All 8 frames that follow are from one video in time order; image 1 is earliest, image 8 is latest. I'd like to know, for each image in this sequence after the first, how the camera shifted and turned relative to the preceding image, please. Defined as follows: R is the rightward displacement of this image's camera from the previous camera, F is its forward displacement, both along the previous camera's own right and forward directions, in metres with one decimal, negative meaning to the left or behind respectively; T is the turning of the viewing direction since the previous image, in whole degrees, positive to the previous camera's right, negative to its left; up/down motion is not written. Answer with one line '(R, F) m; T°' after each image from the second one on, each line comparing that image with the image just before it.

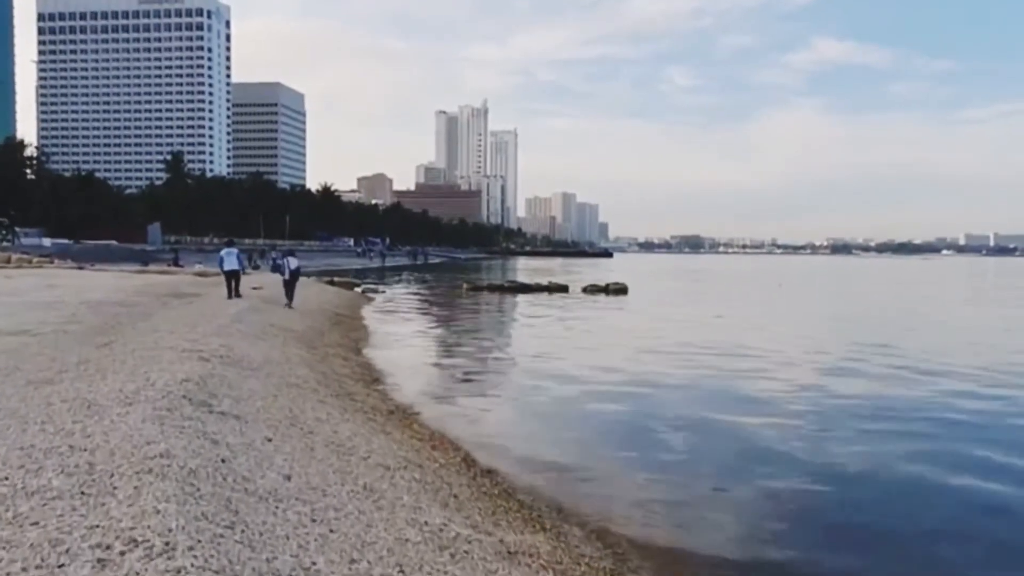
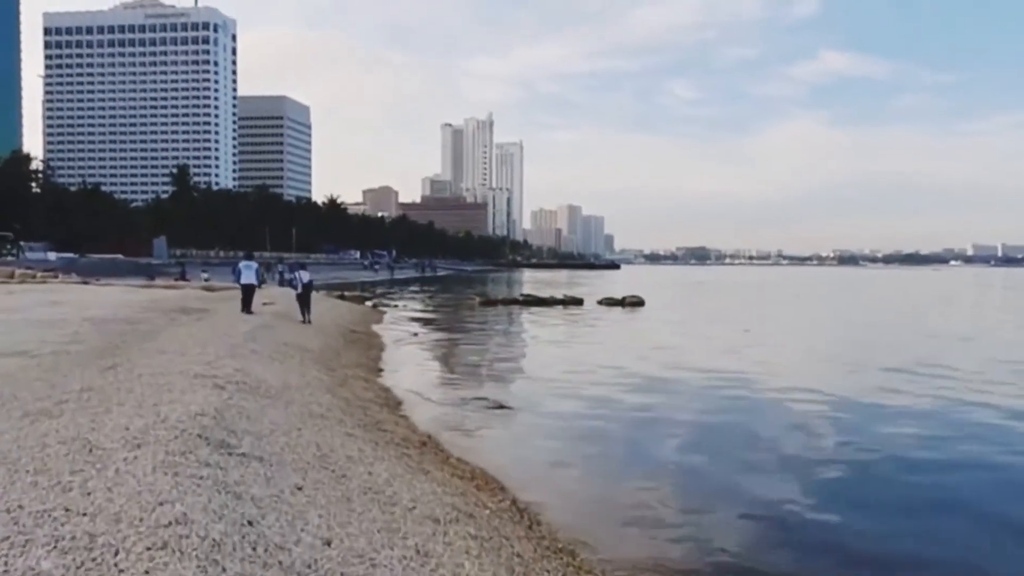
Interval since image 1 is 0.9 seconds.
(-0.6, +1.3) m; 0°
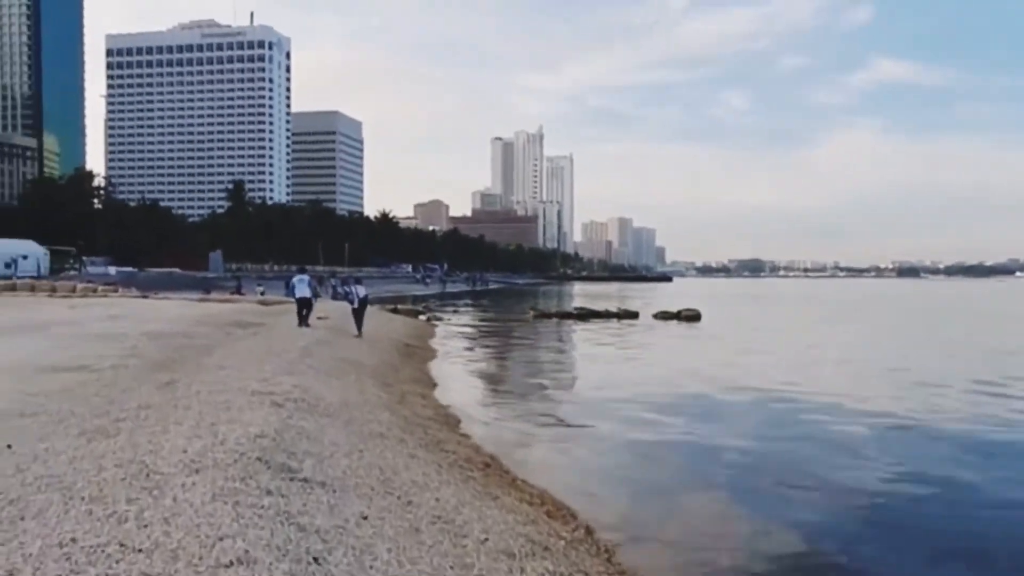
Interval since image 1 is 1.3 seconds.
(-0.2, +0.6) m; -3°
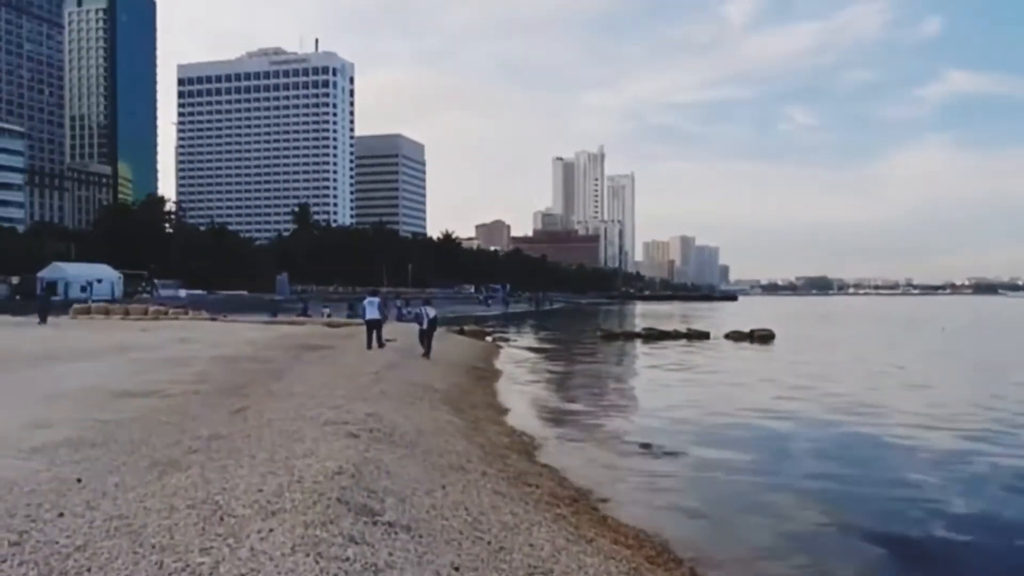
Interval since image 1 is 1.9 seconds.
(-0.3, +0.8) m; -4°
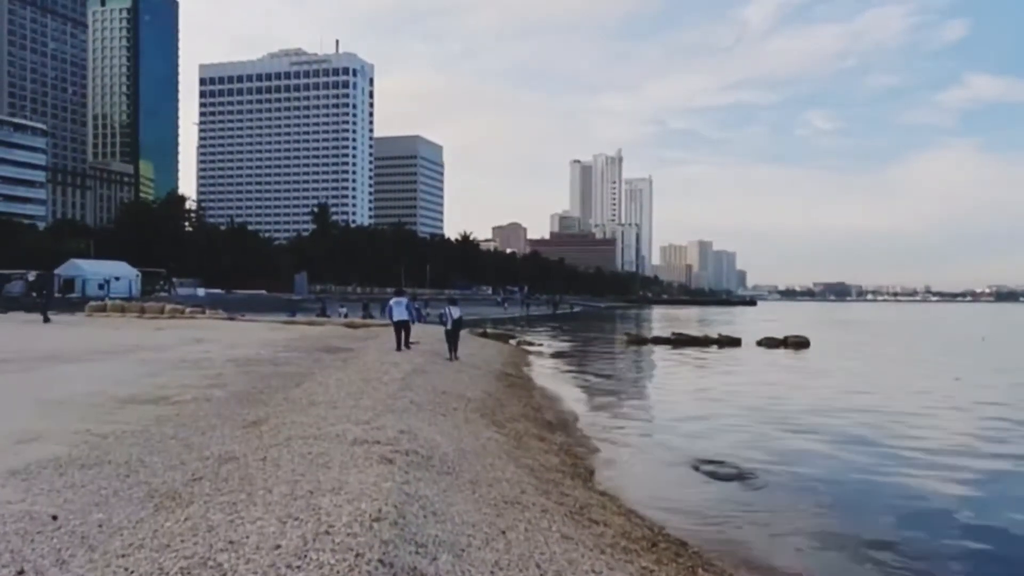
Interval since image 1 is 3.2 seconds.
(-0.6, +2.0) m; -1°
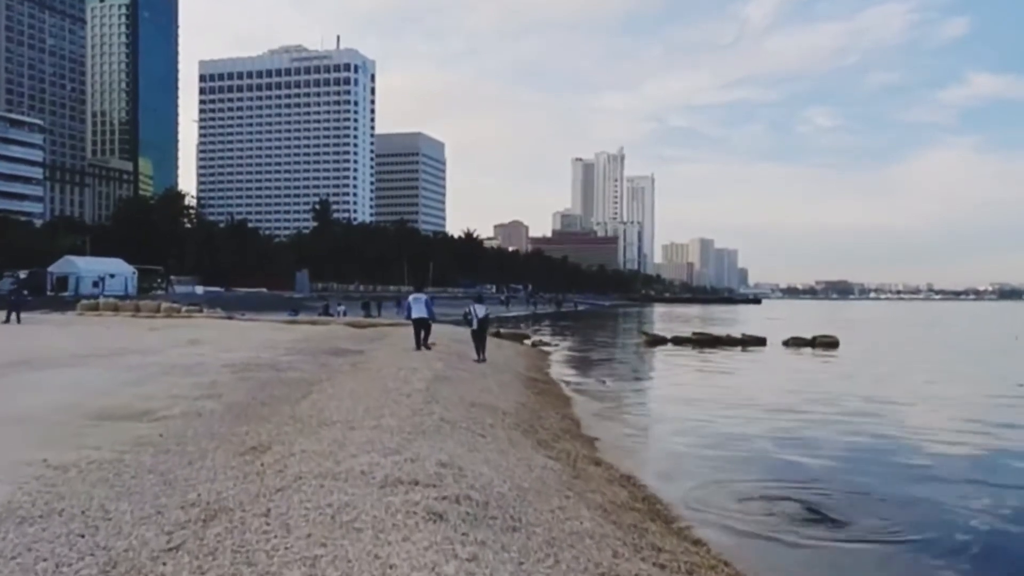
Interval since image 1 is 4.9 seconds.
(-0.8, +2.9) m; 0°
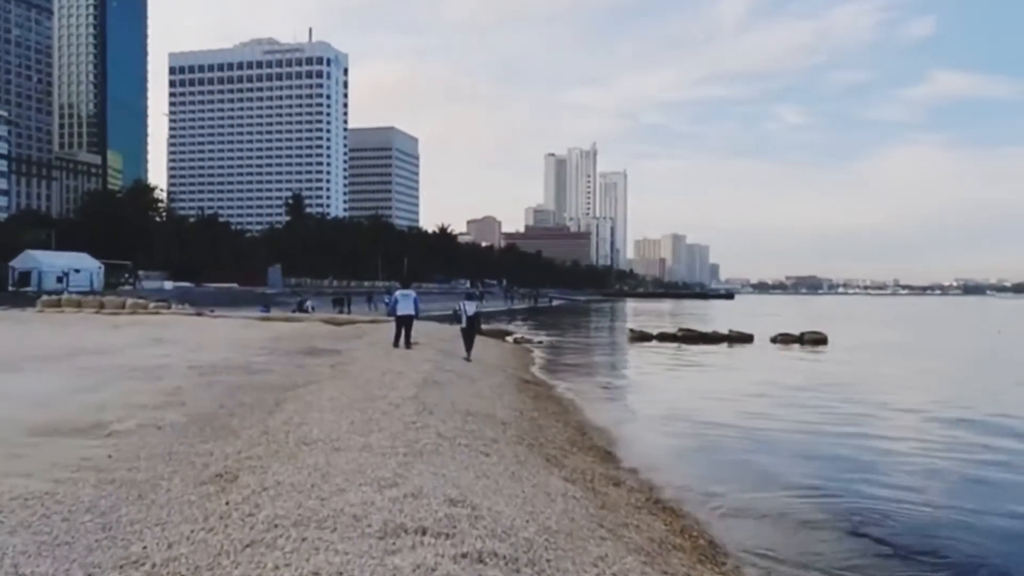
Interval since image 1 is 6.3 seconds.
(-0.5, +2.0) m; +2°
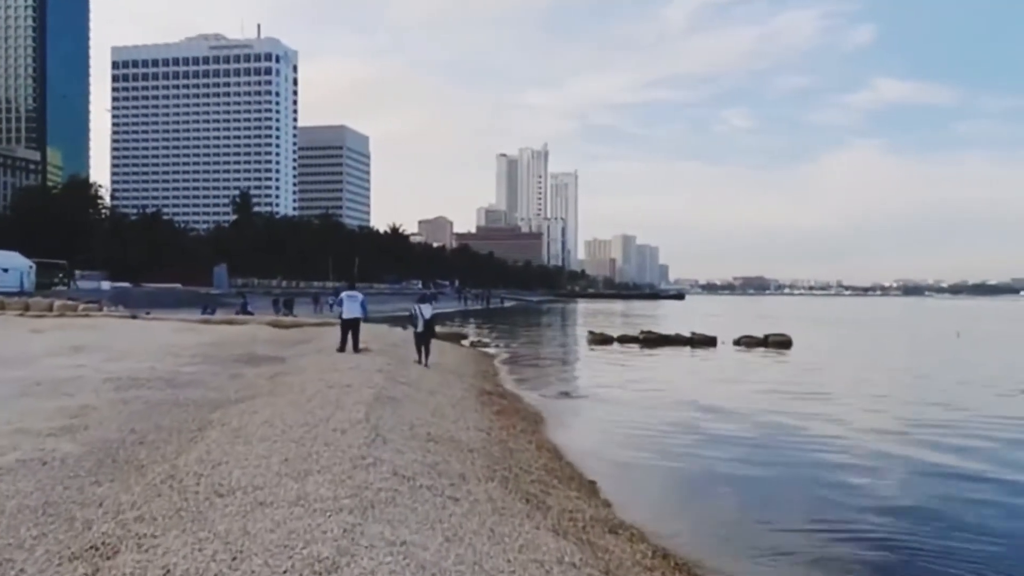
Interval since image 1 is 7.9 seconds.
(-0.3, +2.5) m; +3°
